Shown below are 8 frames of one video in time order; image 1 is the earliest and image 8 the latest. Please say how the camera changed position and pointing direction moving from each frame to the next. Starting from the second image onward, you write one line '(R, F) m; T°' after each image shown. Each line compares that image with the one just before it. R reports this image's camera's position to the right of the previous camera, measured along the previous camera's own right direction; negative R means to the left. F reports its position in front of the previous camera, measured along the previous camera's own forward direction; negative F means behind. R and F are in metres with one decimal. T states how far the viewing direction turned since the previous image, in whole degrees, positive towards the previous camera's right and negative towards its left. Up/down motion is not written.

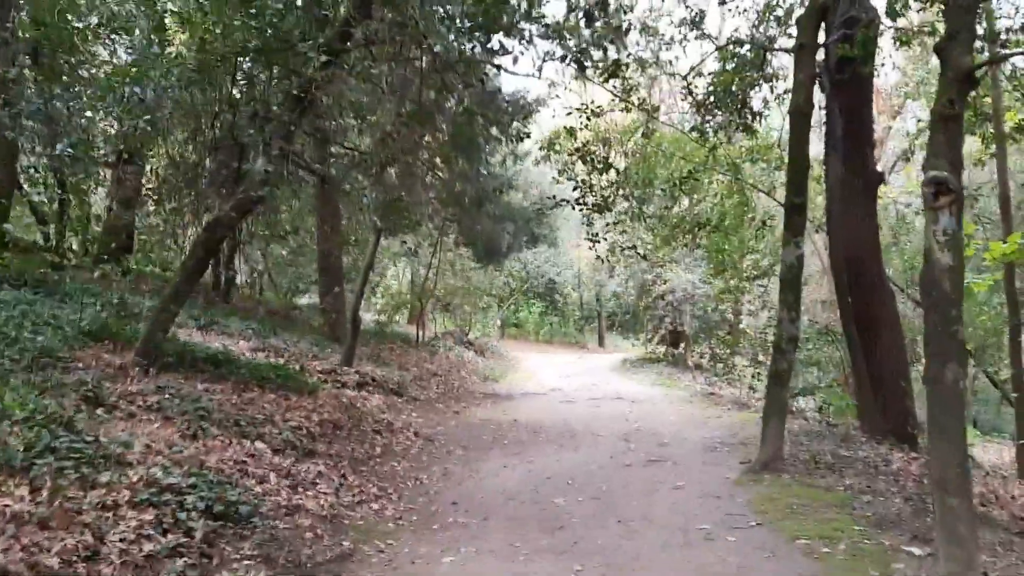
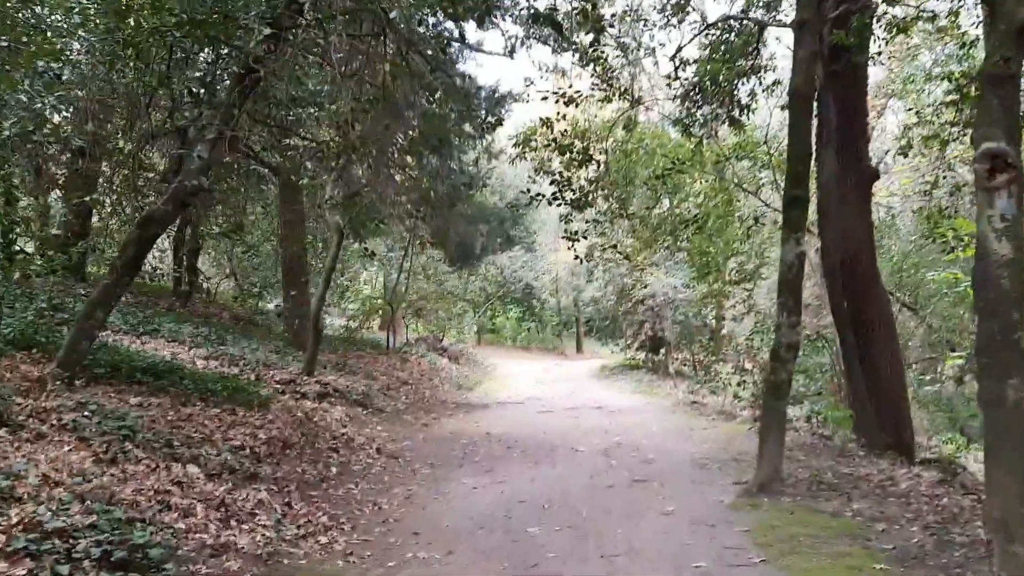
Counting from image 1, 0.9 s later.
(+0.1, +0.8) m; +2°
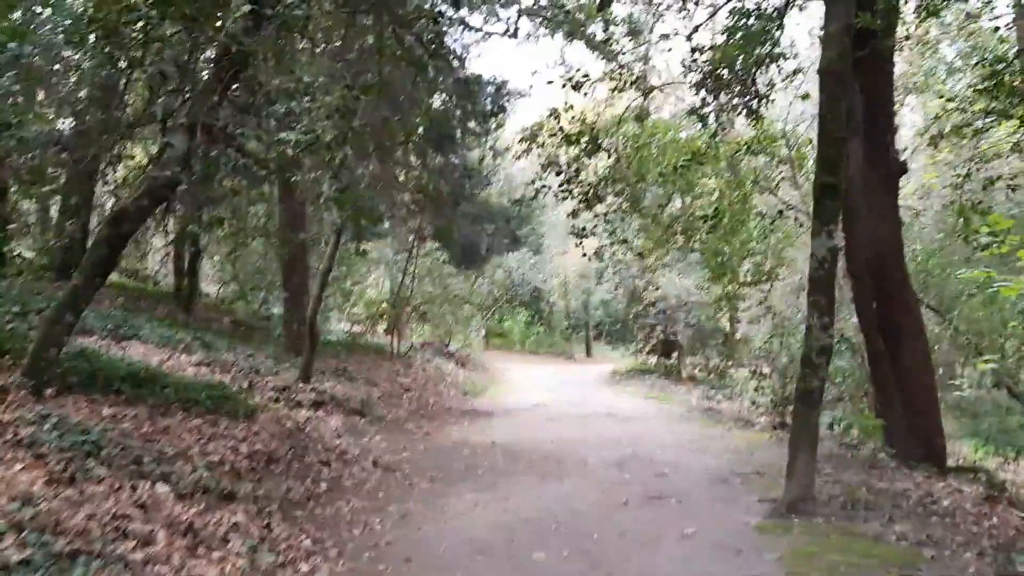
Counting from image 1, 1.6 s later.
(0.0, +0.6) m; -1°
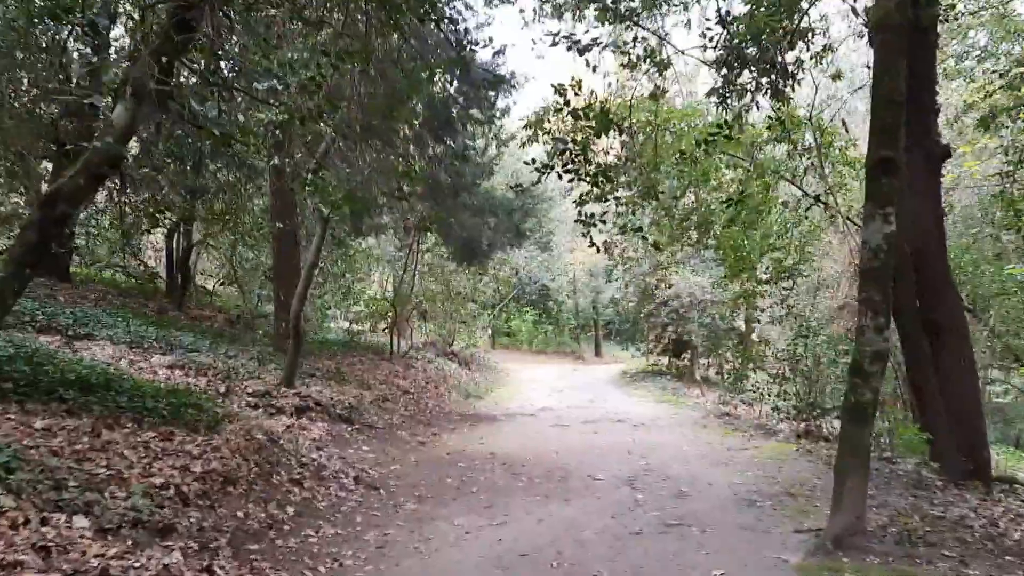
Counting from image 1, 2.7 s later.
(+0.1, +1.0) m; -1°
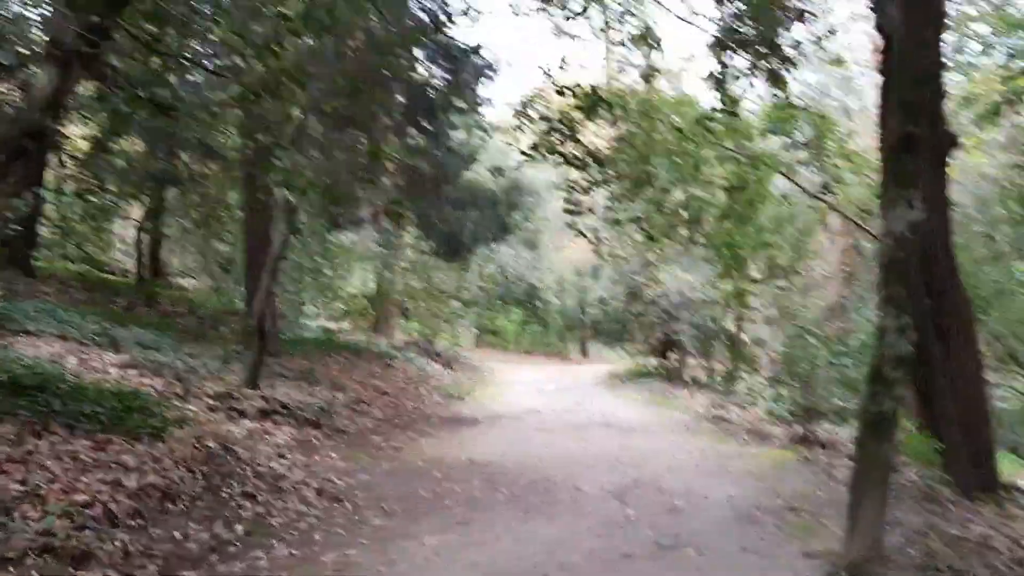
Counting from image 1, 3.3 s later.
(+0.1, +0.6) m; +1°
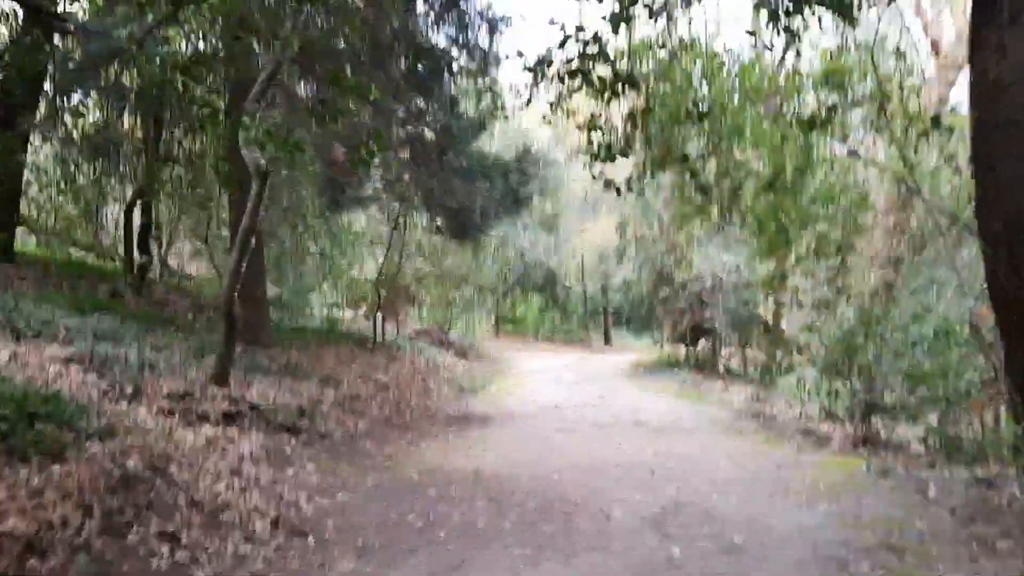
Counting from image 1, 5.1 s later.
(+0.1, +1.5) m; -1°
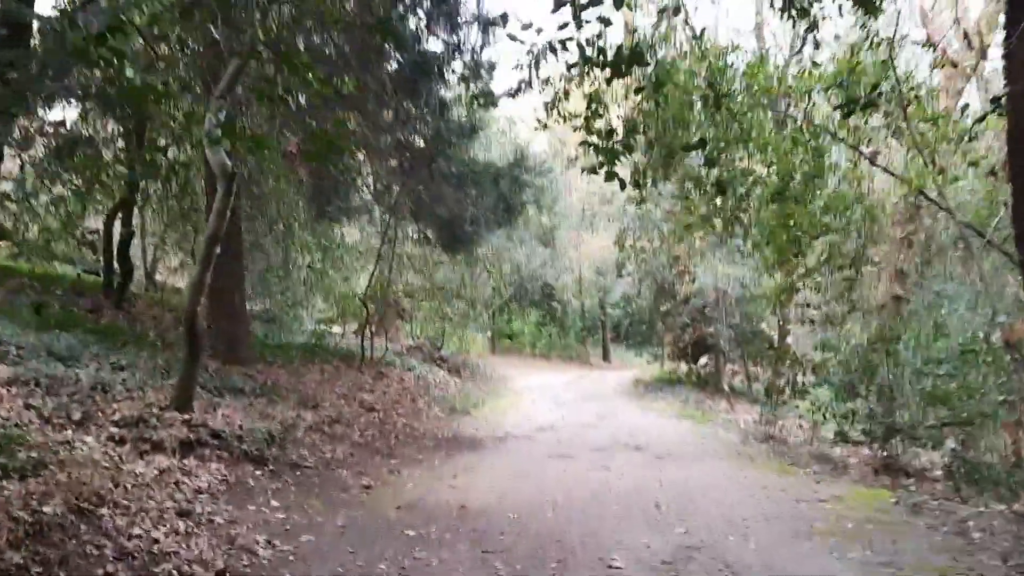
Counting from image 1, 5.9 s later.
(+0.1, +0.7) m; 0°
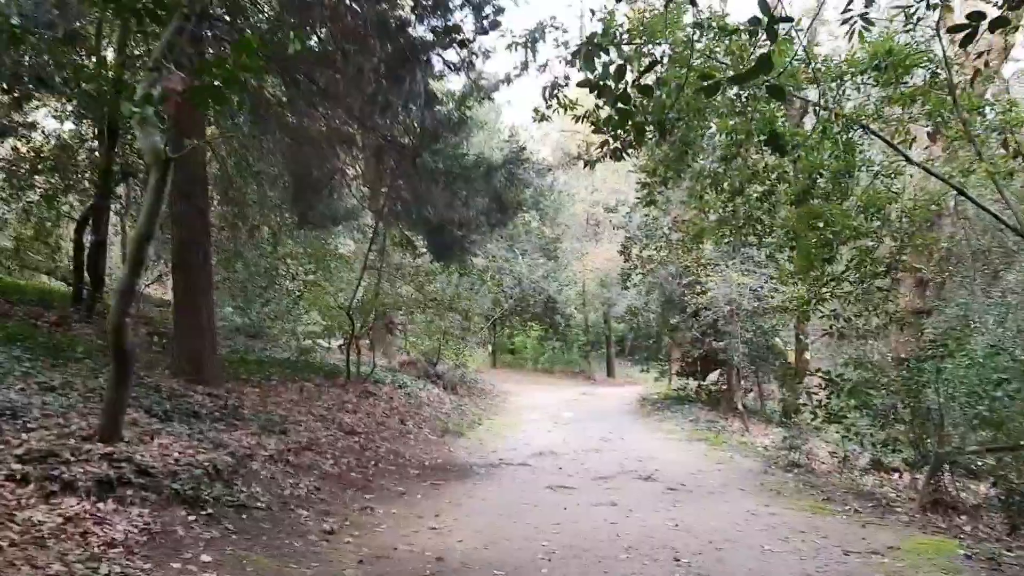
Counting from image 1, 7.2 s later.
(+0.1, +1.2) m; 0°
